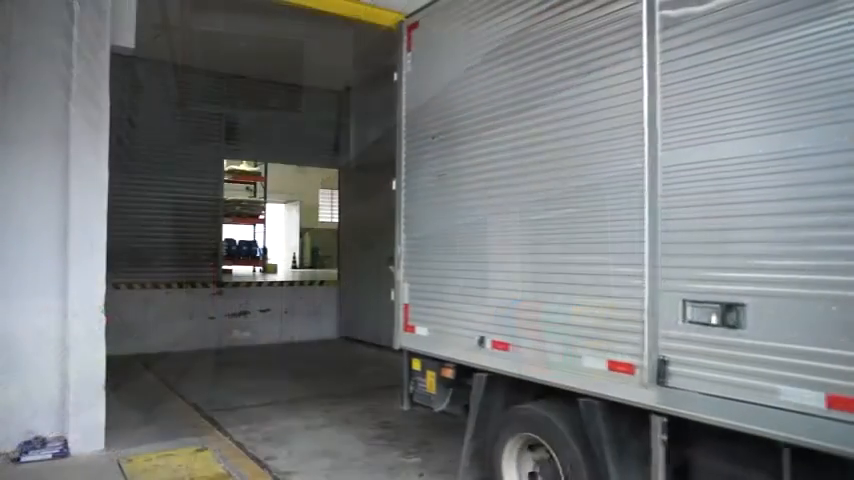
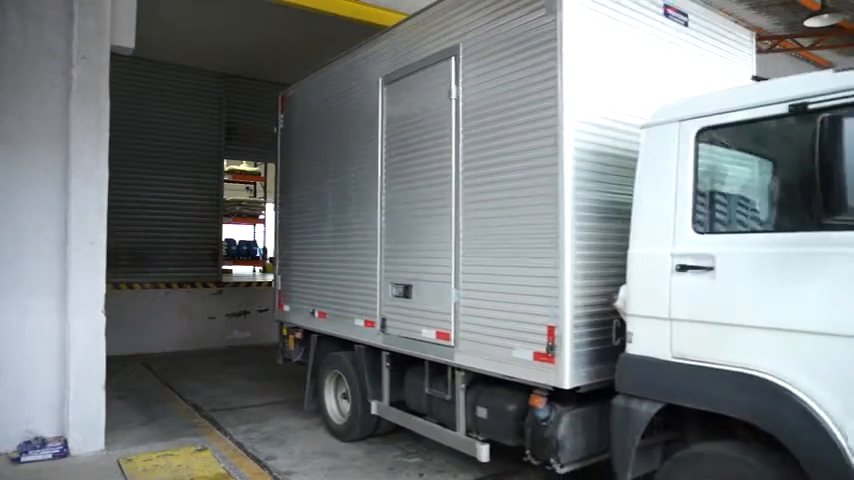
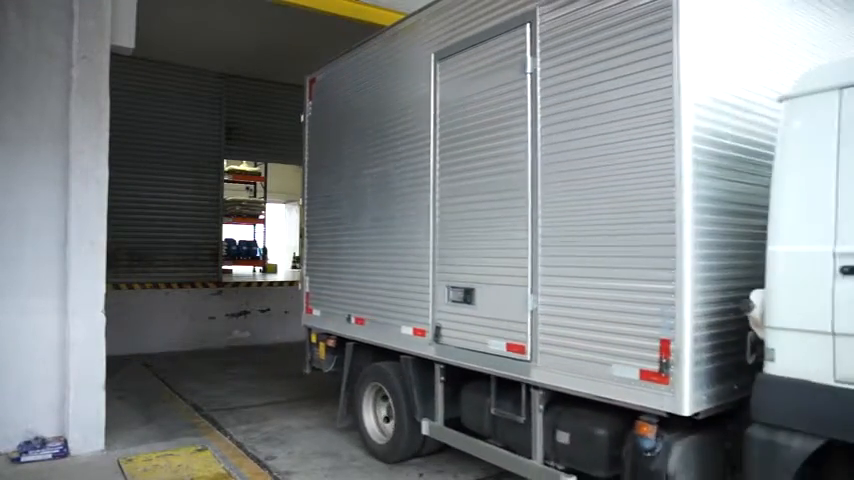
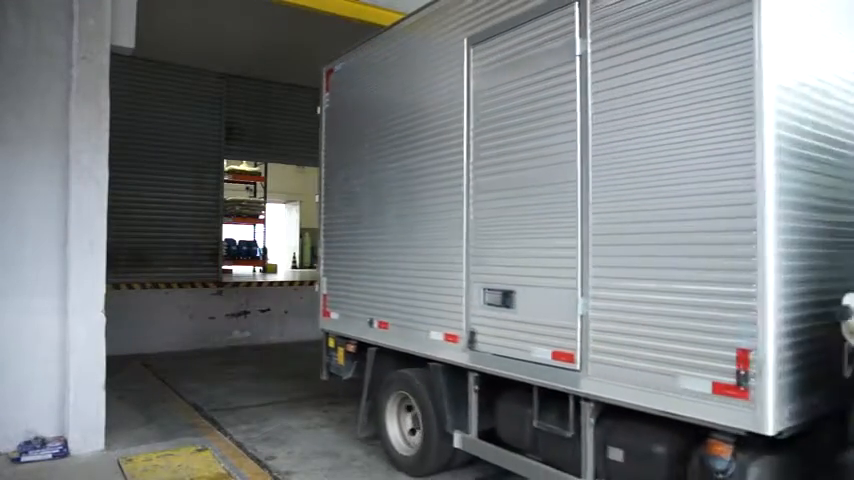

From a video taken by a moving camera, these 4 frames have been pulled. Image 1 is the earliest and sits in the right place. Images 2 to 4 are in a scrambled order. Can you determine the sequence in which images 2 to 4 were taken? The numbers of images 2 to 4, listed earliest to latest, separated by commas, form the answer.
4, 3, 2
